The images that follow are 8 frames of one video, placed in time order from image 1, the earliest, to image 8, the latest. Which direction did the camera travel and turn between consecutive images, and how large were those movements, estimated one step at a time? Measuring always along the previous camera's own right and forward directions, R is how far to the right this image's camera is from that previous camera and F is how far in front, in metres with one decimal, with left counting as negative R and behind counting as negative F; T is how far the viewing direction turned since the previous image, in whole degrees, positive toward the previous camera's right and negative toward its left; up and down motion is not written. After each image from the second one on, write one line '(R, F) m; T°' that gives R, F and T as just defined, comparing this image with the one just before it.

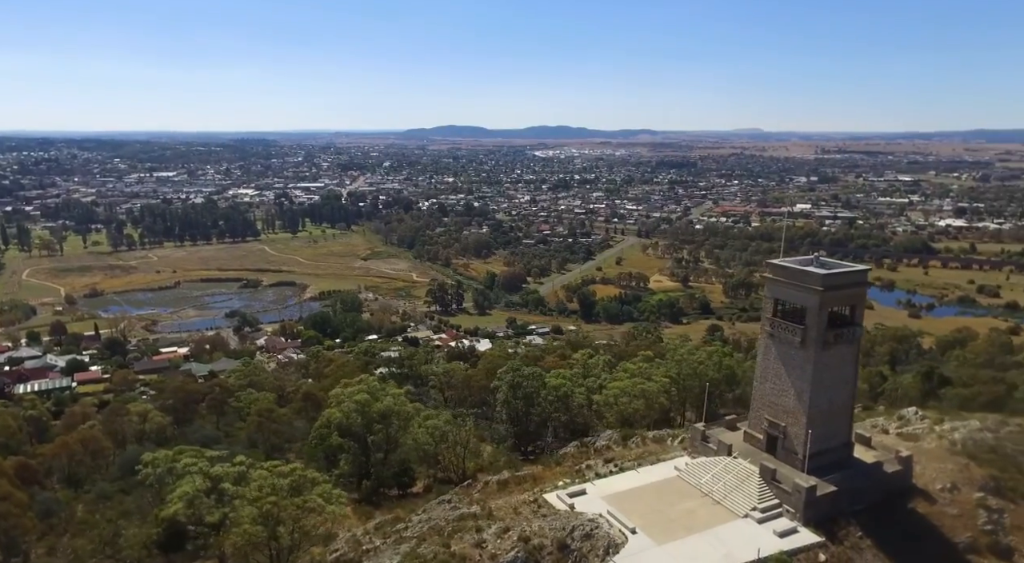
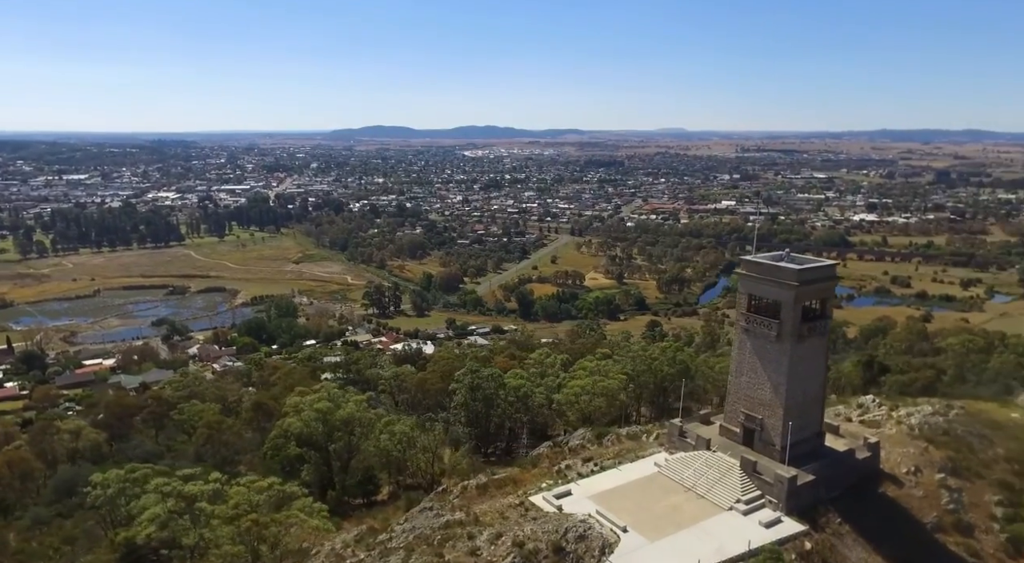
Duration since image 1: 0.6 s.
(-1.7, +0.3) m; +6°
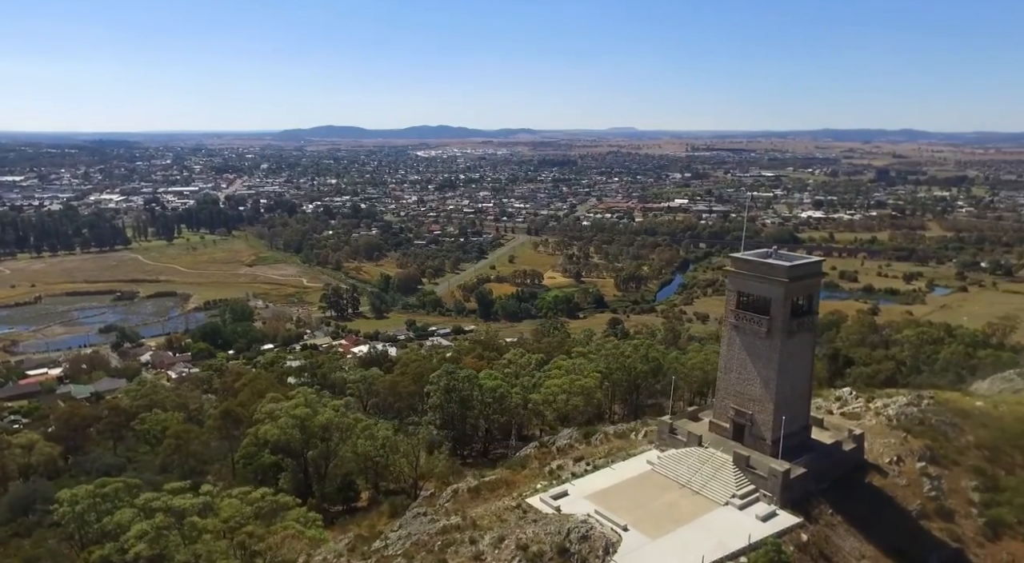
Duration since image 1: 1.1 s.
(-1.3, +0.2) m; +4°
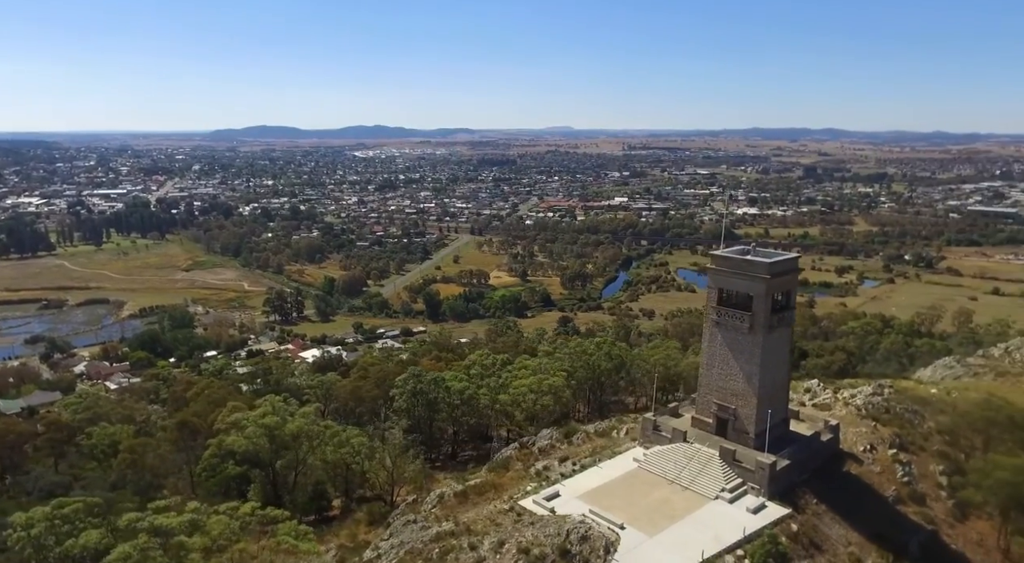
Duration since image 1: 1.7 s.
(-1.6, +0.2) m; +5°
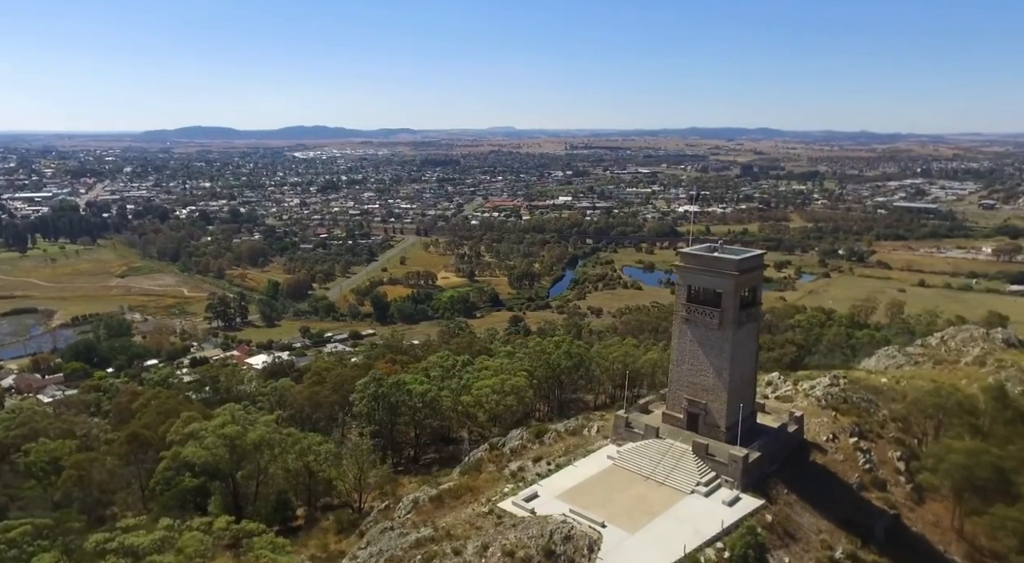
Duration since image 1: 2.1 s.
(-1.0, +0.1) m; +4°
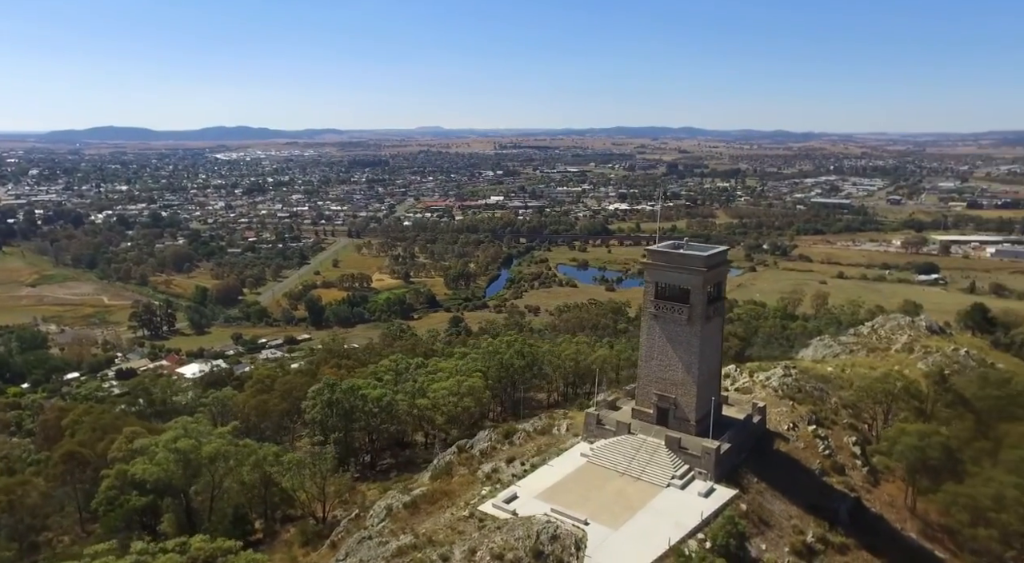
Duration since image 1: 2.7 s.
(-1.4, +0.2) m; +6°
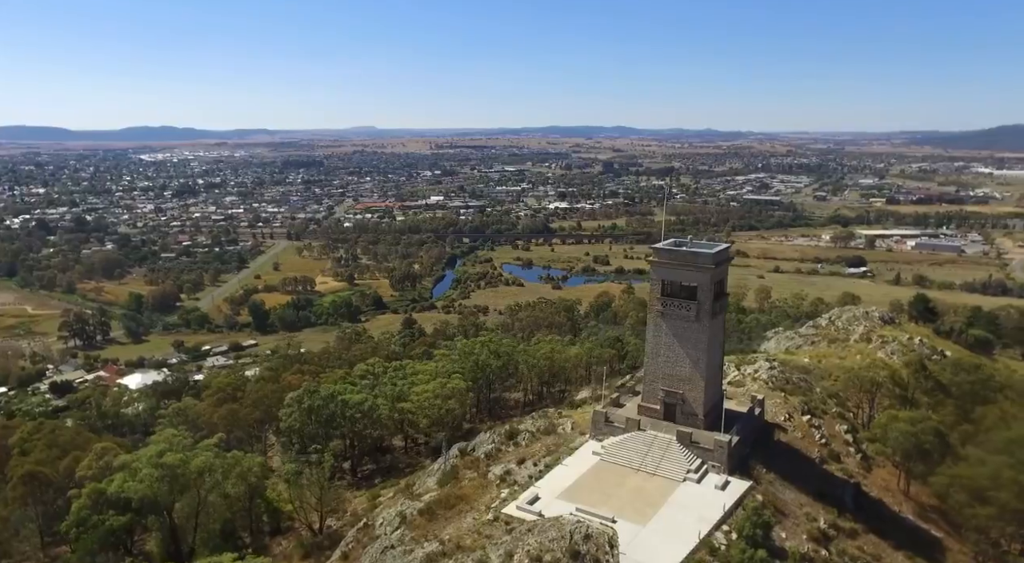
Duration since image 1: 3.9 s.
(-2.6, +0.3) m; +6°
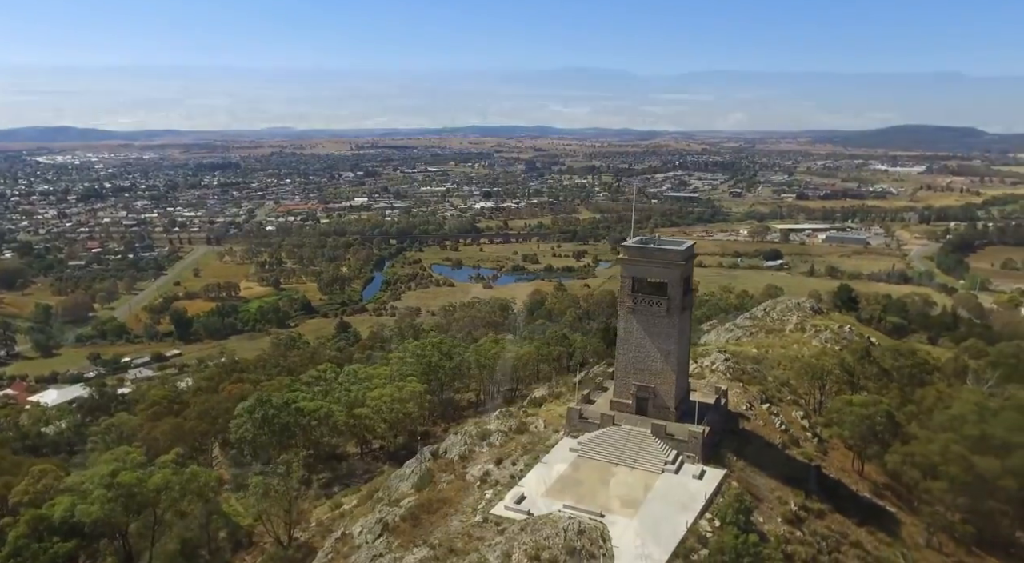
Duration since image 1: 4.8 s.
(-1.8, +0.2) m; +6°
